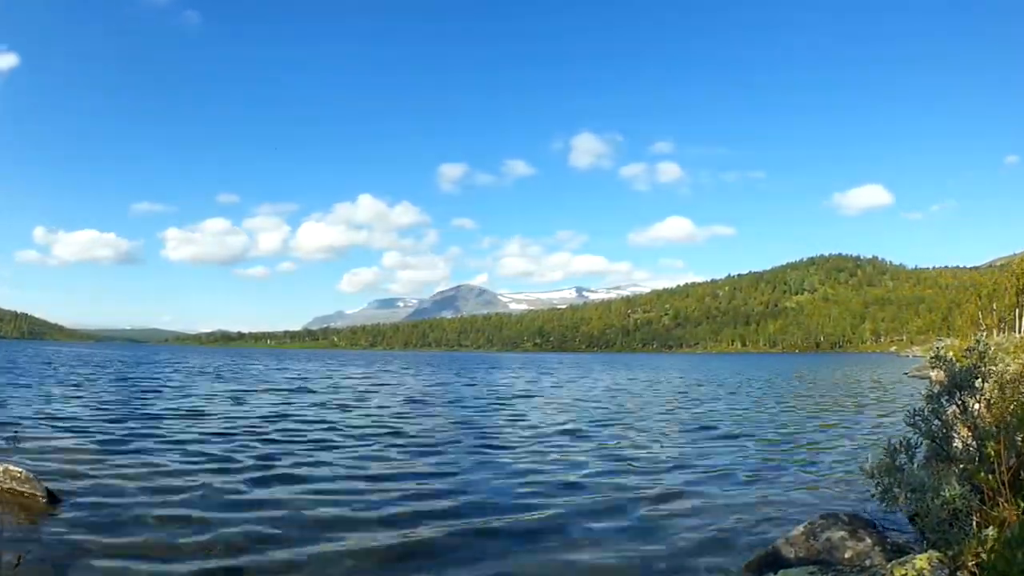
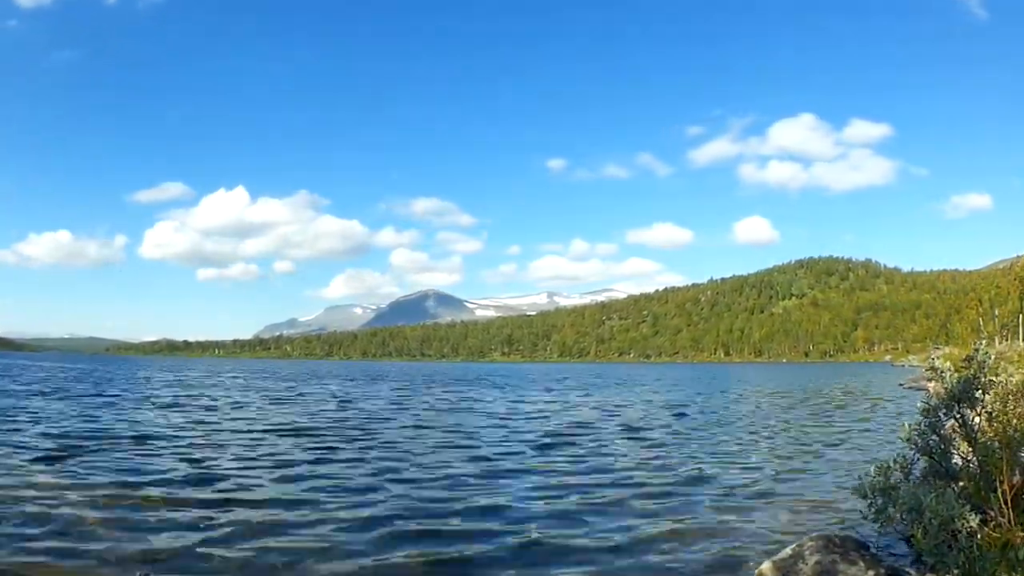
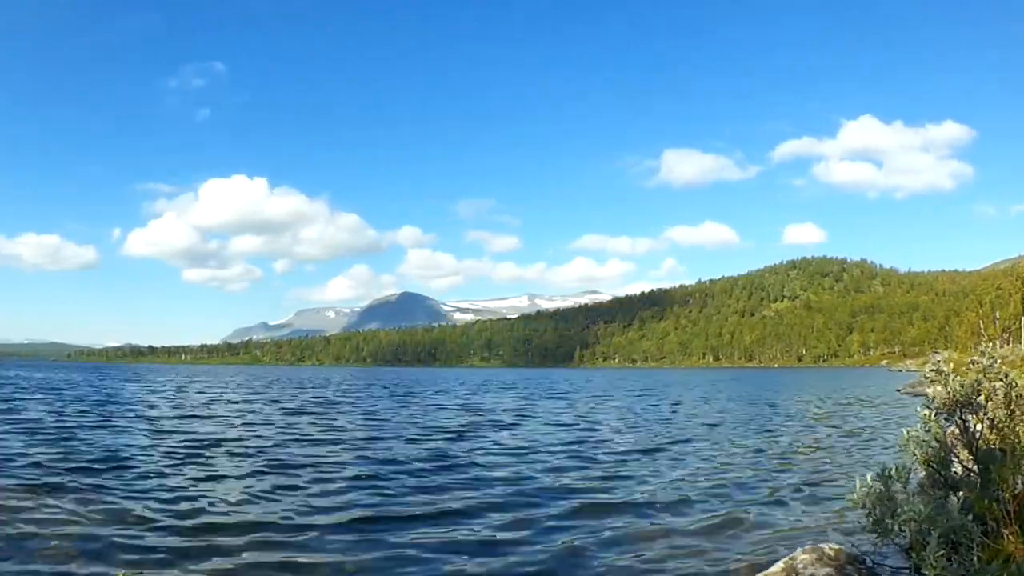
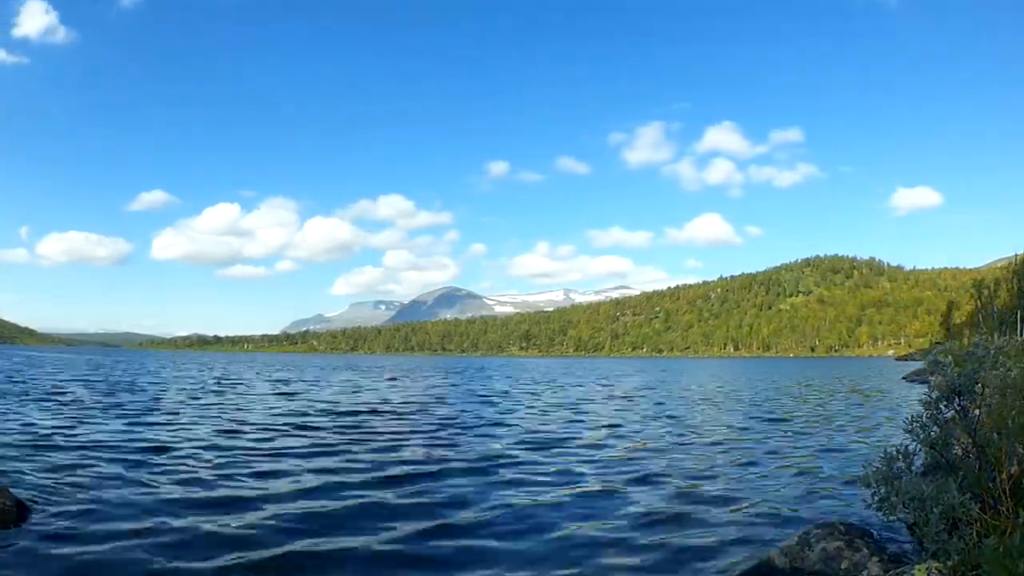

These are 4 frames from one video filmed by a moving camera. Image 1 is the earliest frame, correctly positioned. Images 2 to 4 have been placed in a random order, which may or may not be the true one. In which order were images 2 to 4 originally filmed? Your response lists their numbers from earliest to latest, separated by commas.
4, 2, 3
